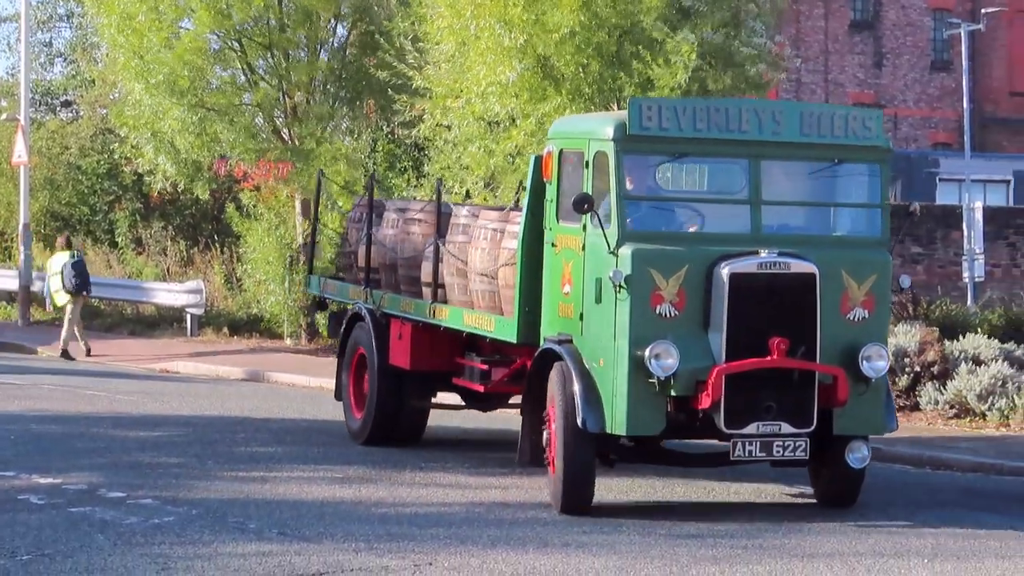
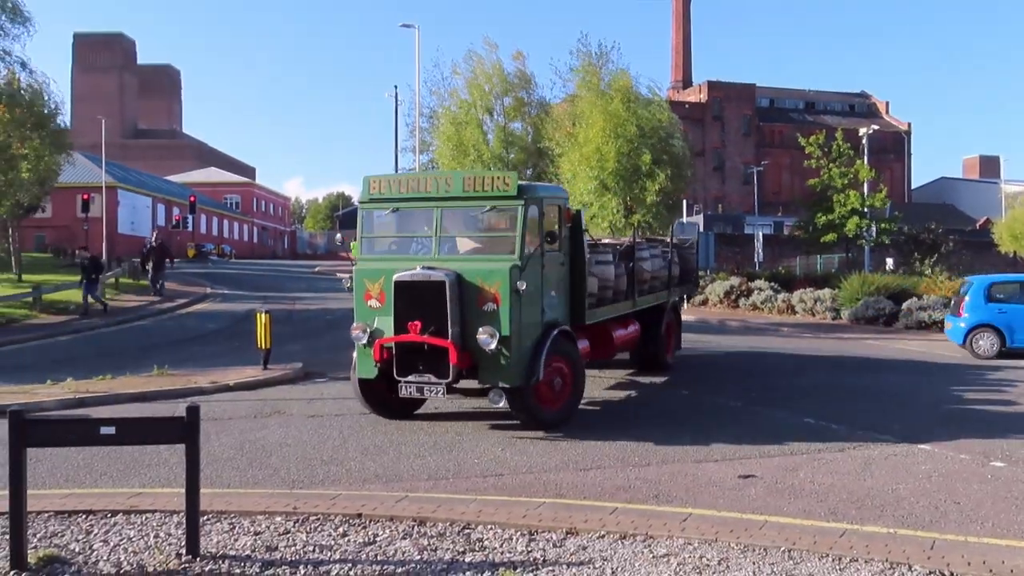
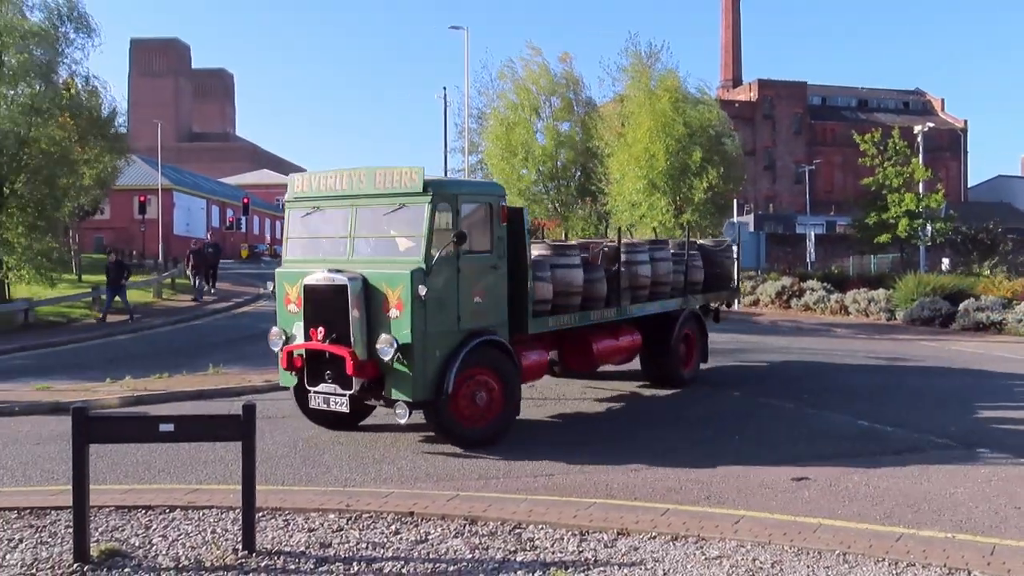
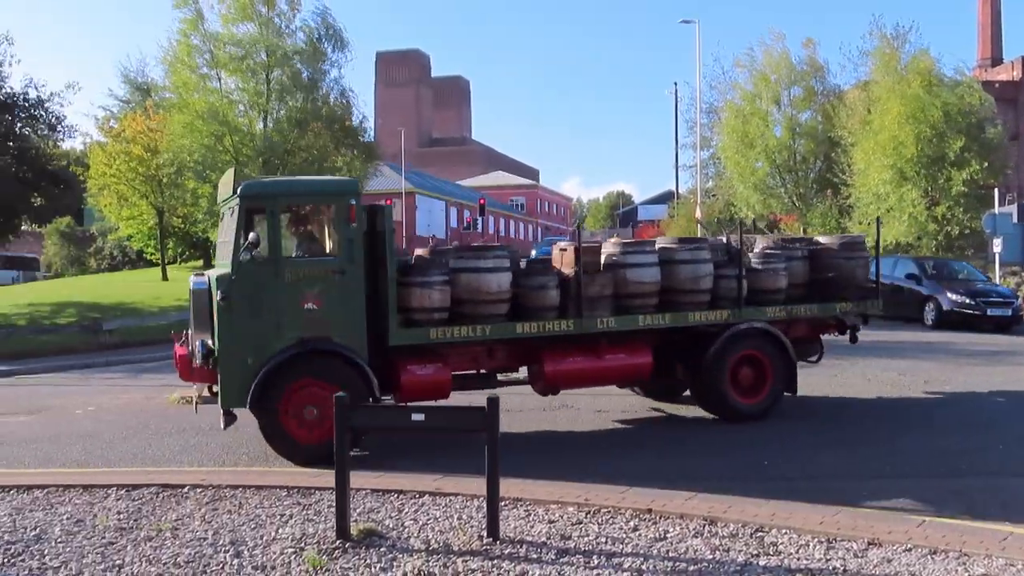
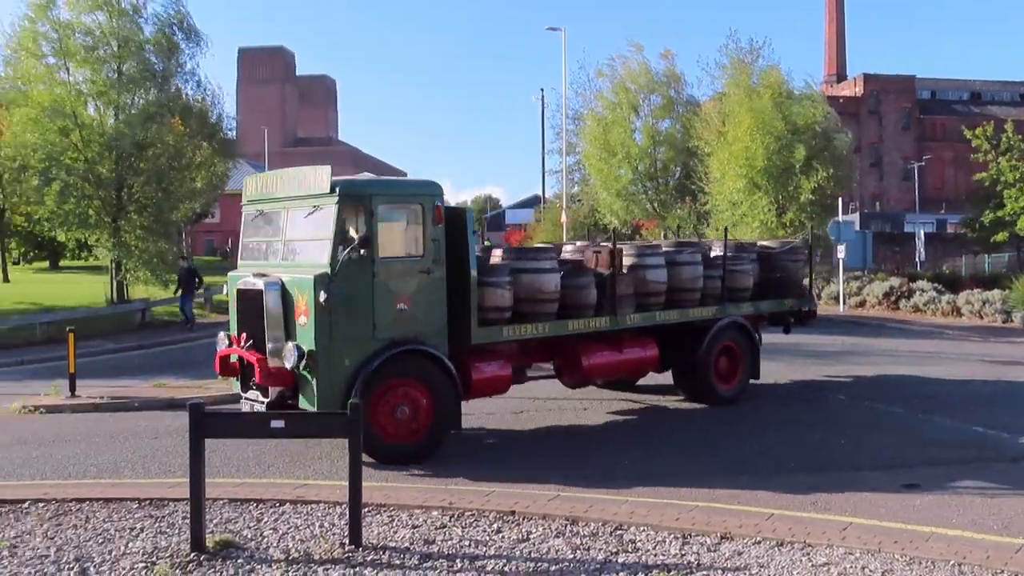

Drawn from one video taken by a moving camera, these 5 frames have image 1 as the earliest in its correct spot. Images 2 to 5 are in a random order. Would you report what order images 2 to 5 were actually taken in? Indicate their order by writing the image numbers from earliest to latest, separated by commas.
2, 3, 5, 4
